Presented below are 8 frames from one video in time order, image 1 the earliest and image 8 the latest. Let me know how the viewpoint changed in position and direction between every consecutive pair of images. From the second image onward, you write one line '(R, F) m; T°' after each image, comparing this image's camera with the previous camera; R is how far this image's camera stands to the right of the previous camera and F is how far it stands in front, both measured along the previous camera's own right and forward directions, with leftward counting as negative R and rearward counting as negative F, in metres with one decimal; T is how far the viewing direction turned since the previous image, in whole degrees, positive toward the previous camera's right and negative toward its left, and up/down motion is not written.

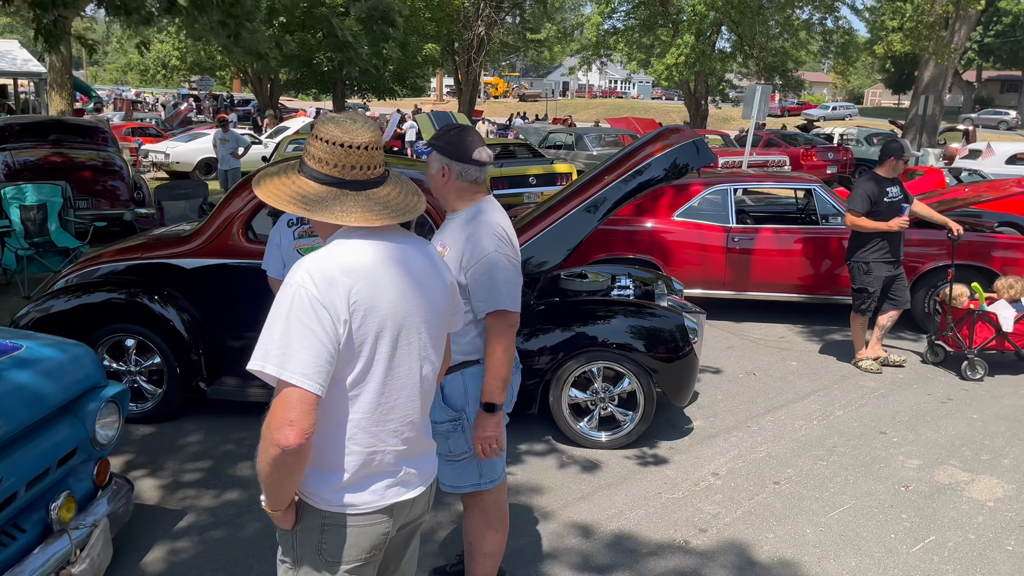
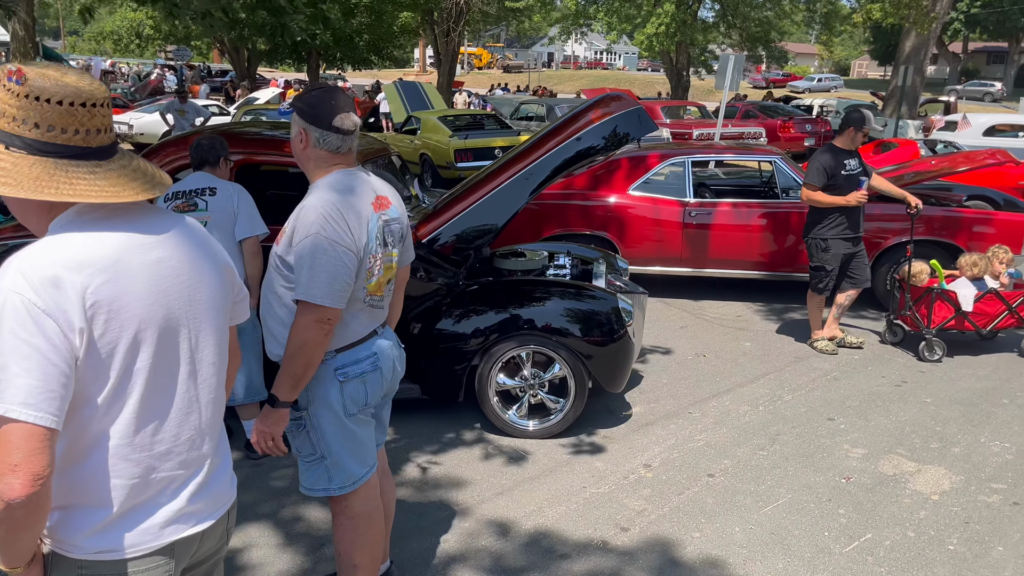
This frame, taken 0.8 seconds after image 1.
(+0.3, +0.3) m; +1°
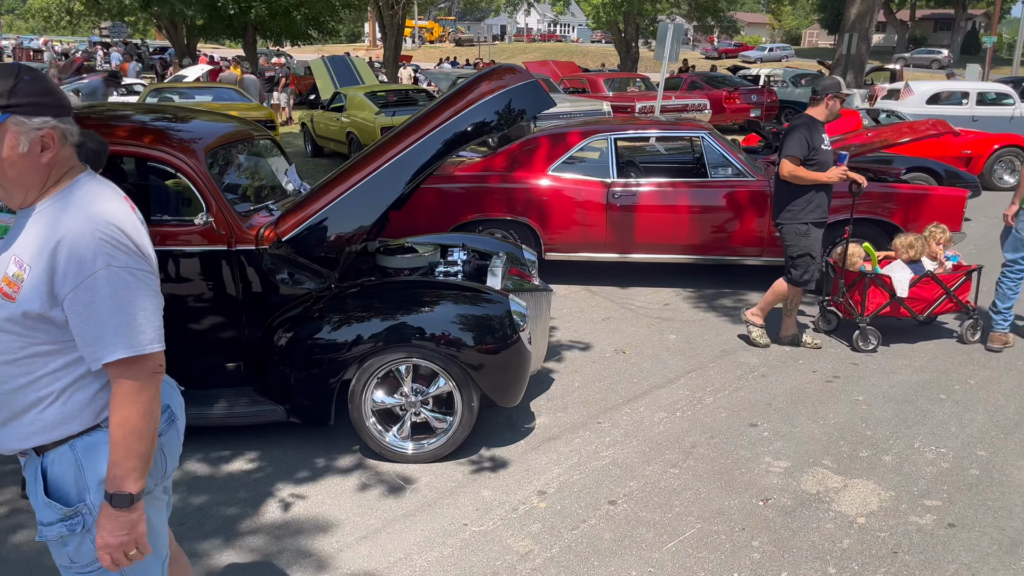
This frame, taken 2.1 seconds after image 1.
(+0.4, +0.5) m; +3°
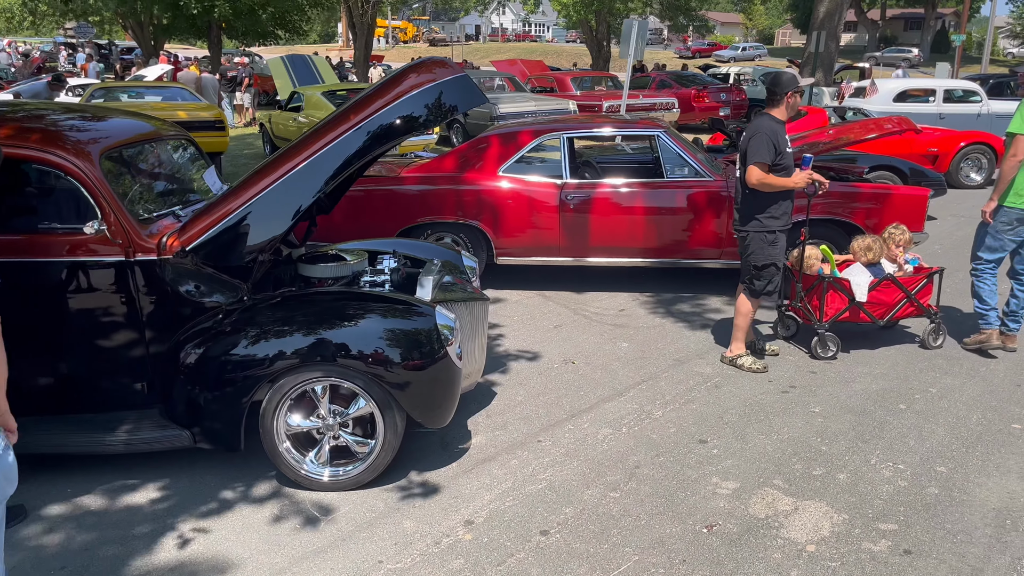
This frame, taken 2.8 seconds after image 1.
(+0.2, +0.3) m; +1°
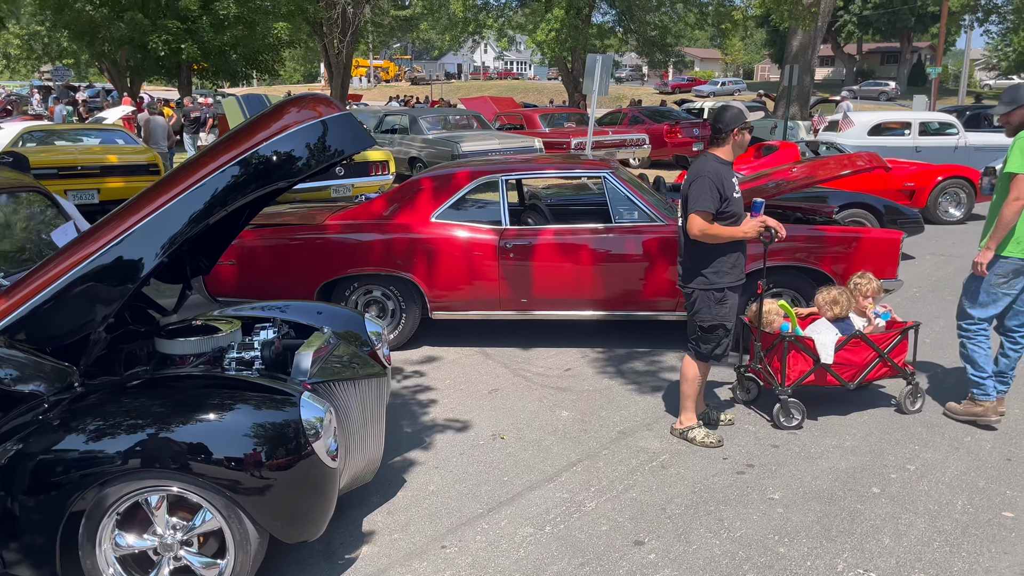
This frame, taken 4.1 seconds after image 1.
(+0.4, +0.6) m; +1°
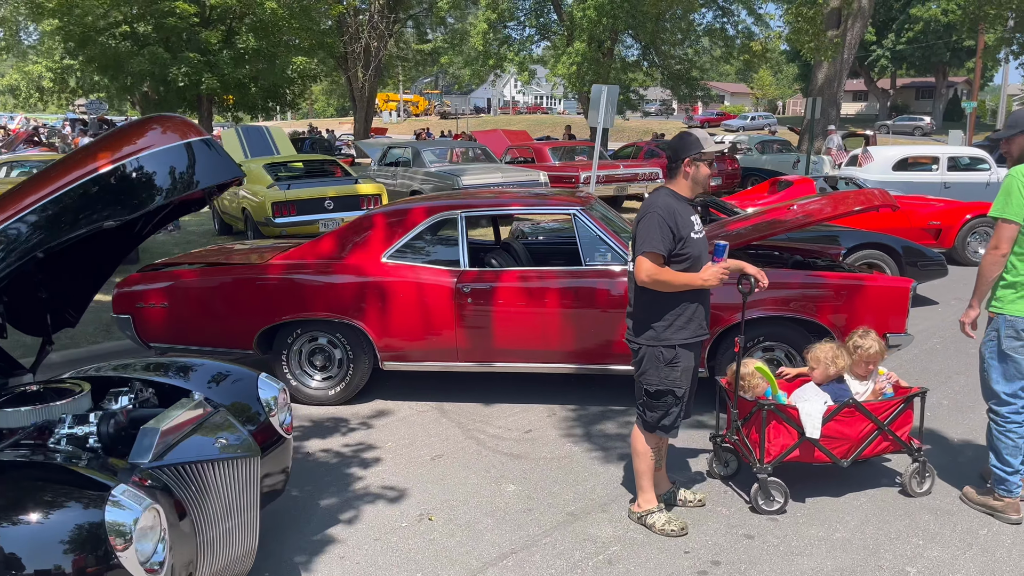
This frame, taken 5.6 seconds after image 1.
(+0.5, +0.6) m; -2°
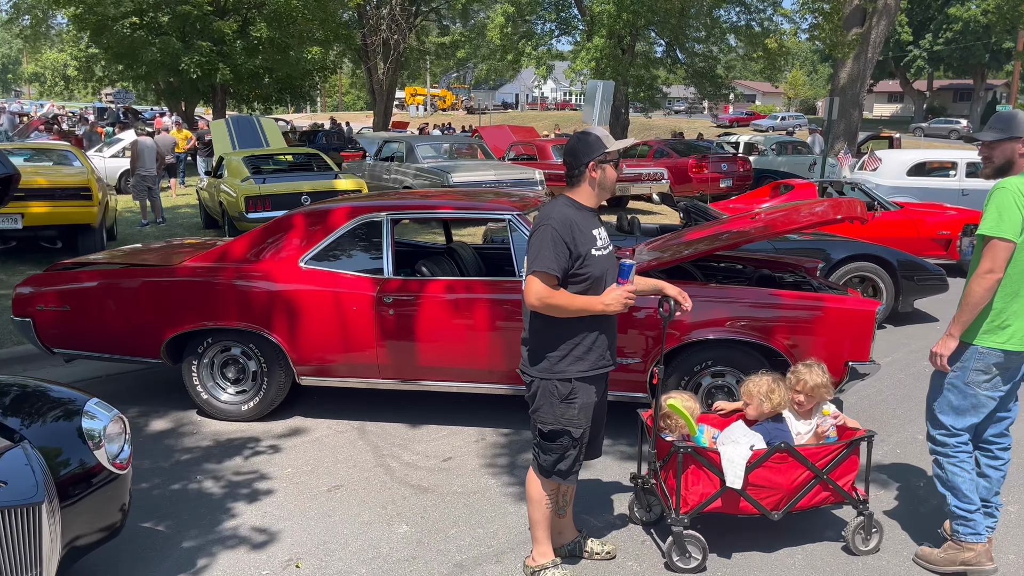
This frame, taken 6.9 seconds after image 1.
(+0.6, +0.5) m; -2°
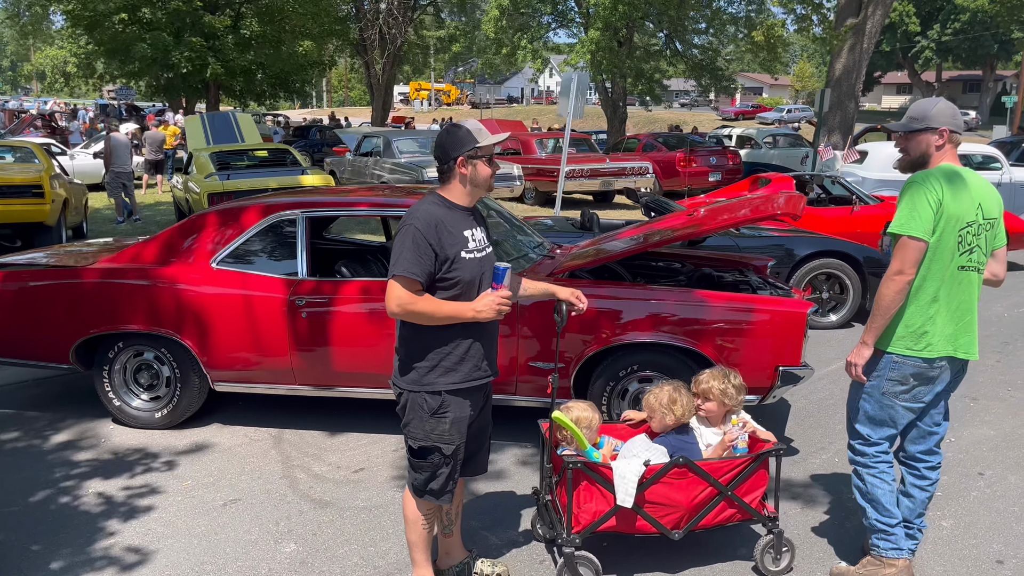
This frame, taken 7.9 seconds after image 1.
(+0.5, +0.2) m; -1°
